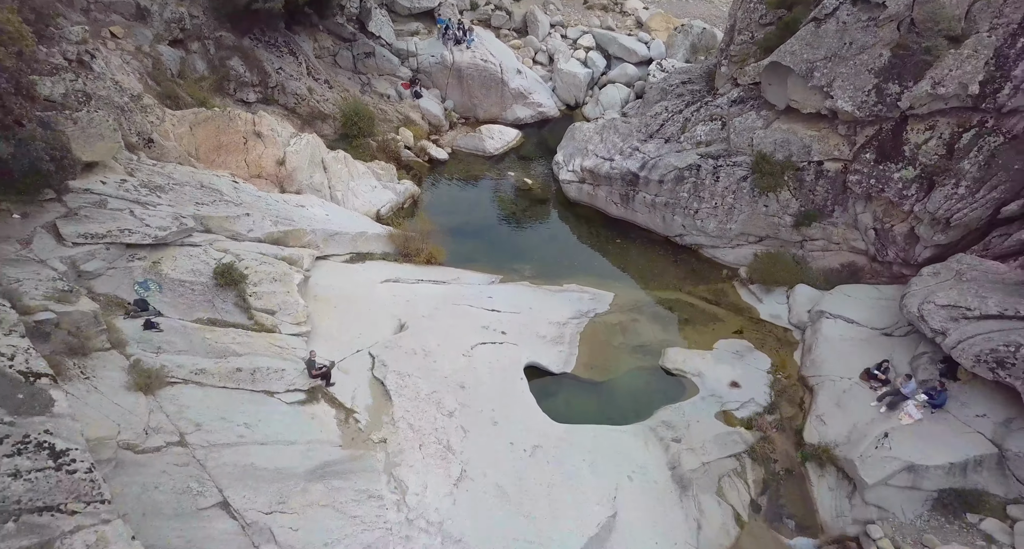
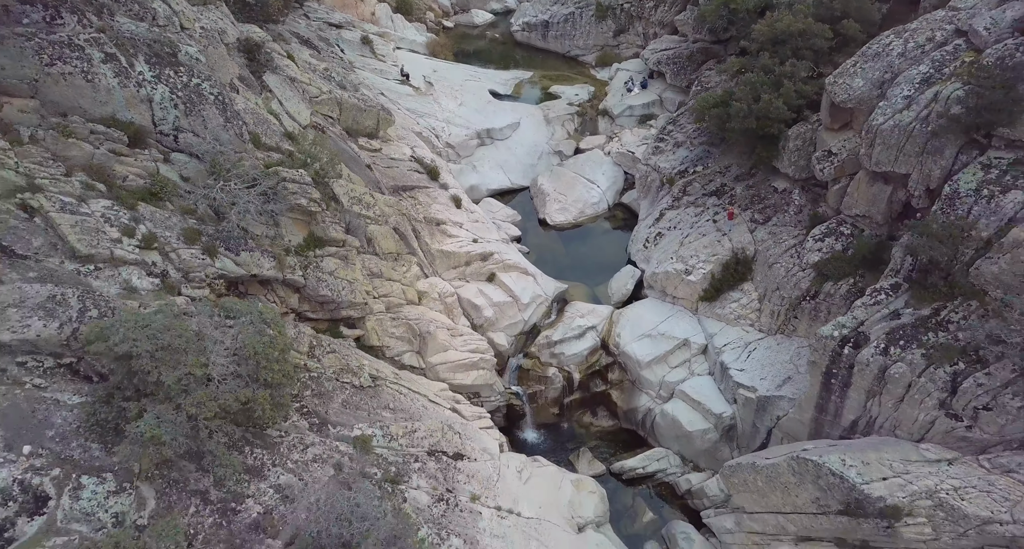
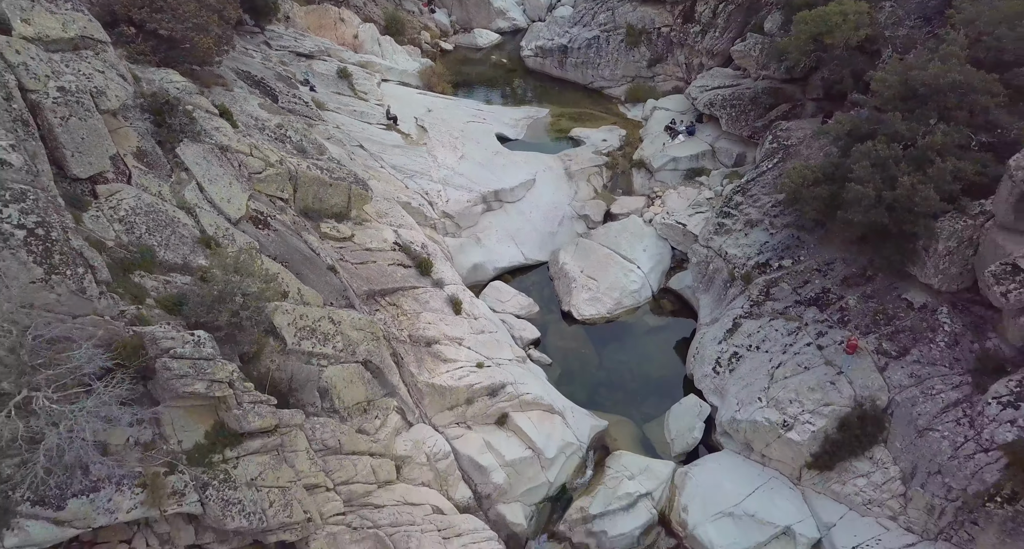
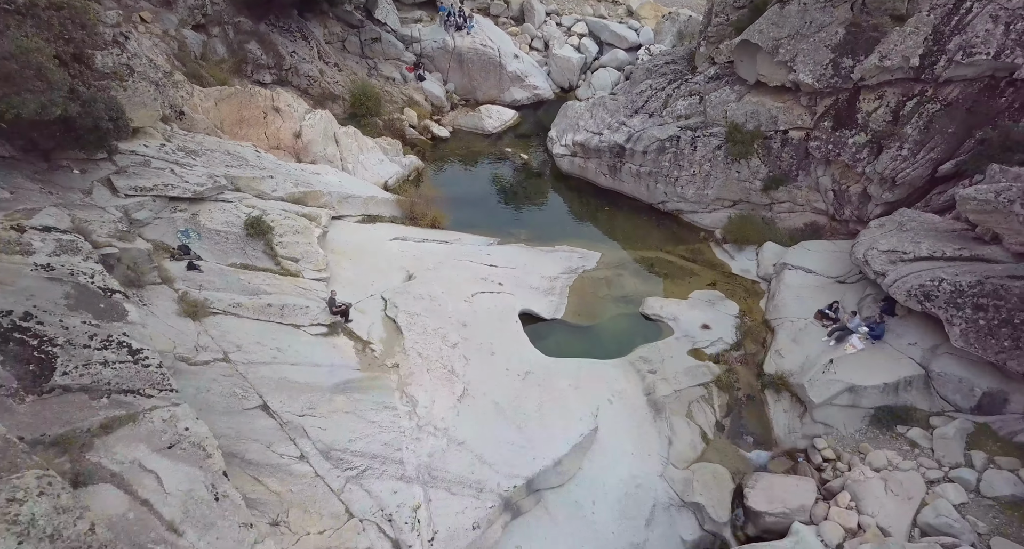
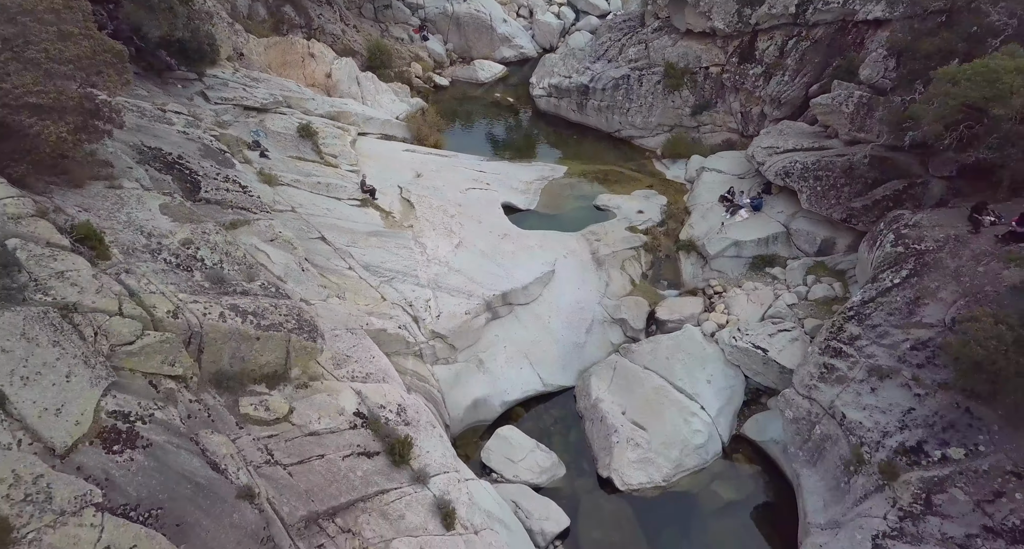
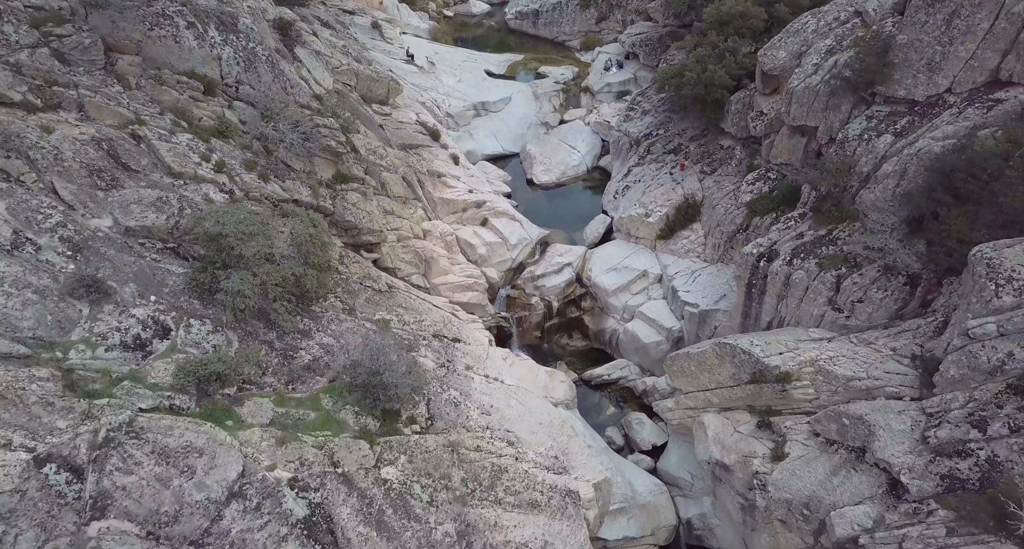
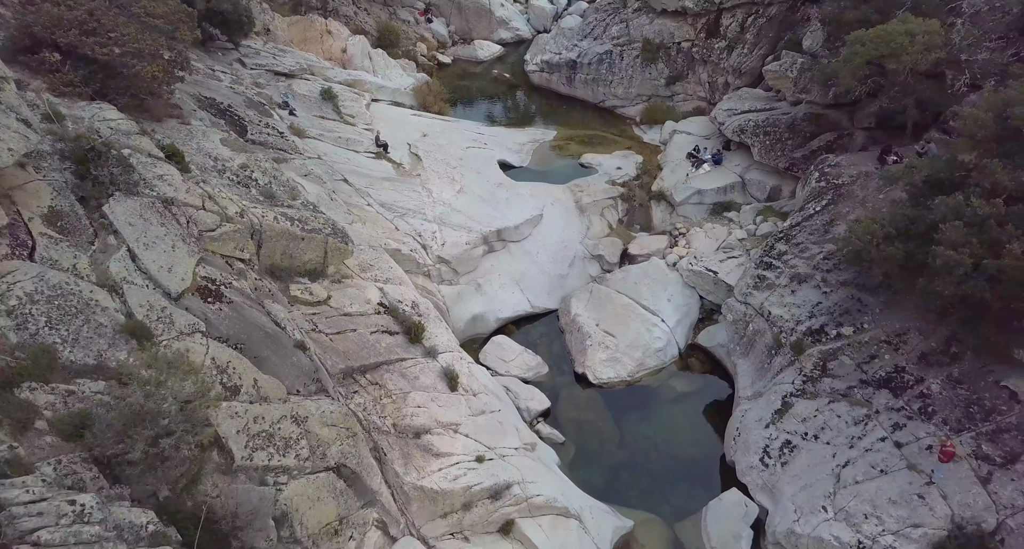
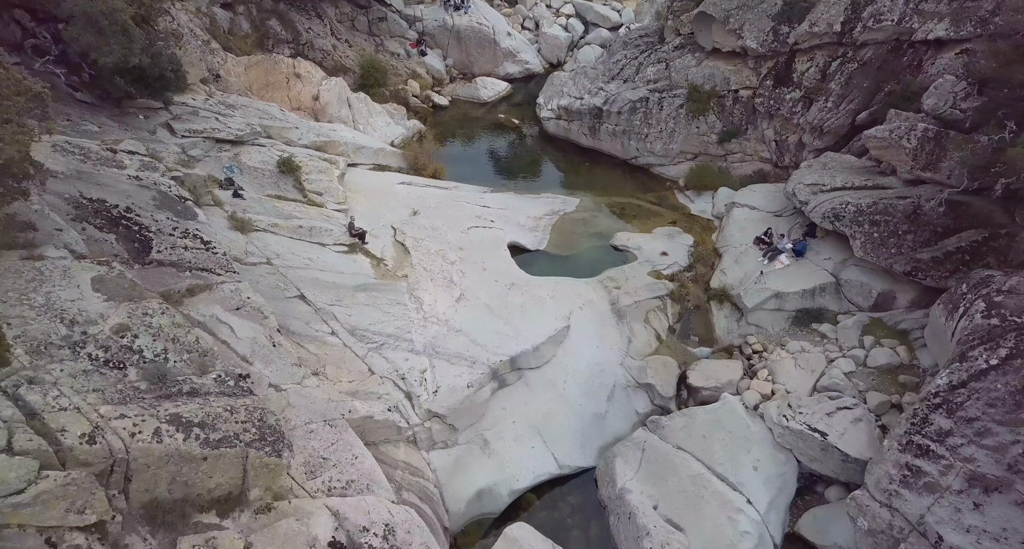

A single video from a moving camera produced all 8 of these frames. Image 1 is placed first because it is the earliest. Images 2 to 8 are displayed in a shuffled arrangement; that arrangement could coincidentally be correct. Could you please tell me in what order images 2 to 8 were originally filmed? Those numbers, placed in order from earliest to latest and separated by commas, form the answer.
4, 8, 5, 7, 3, 2, 6
